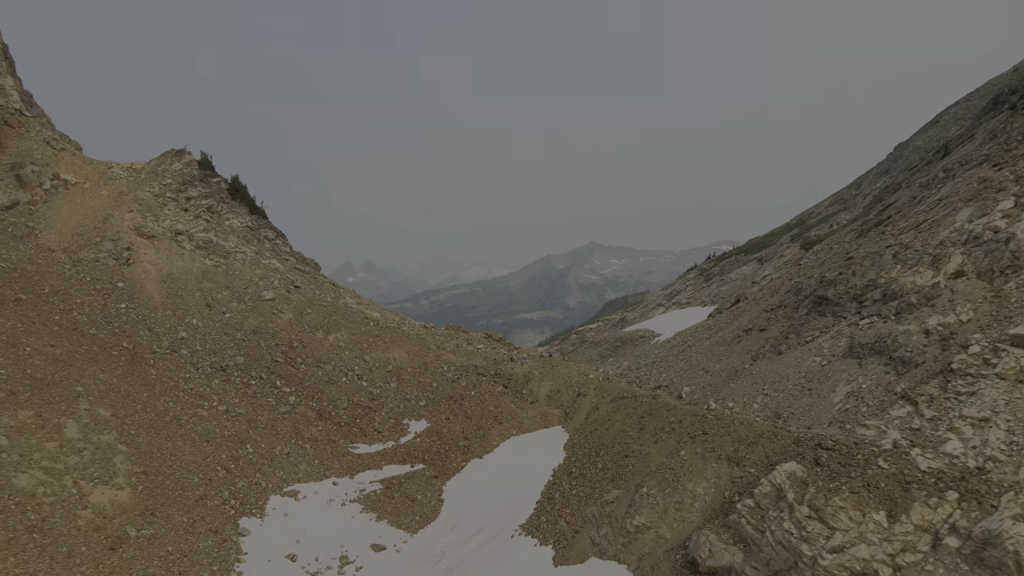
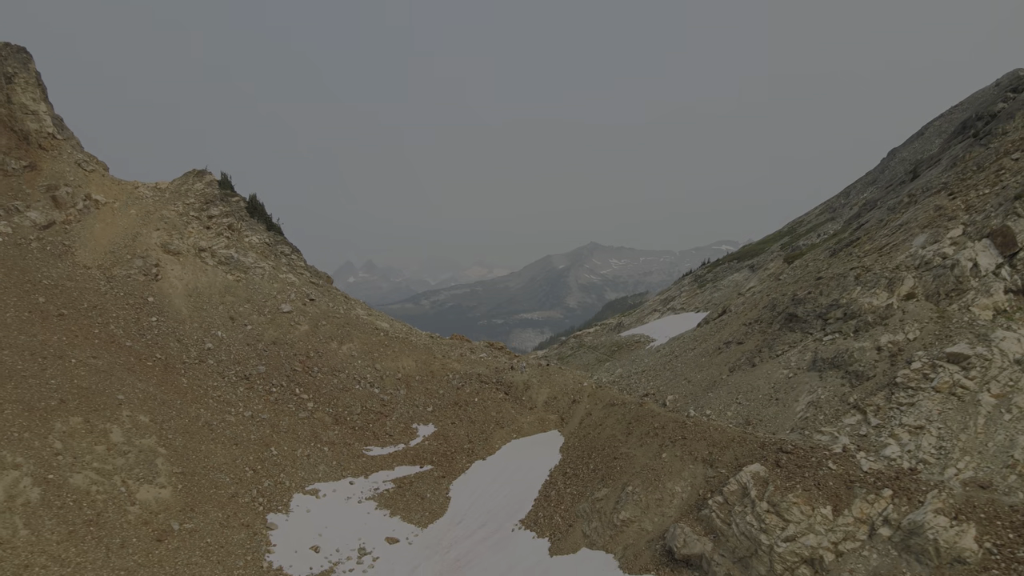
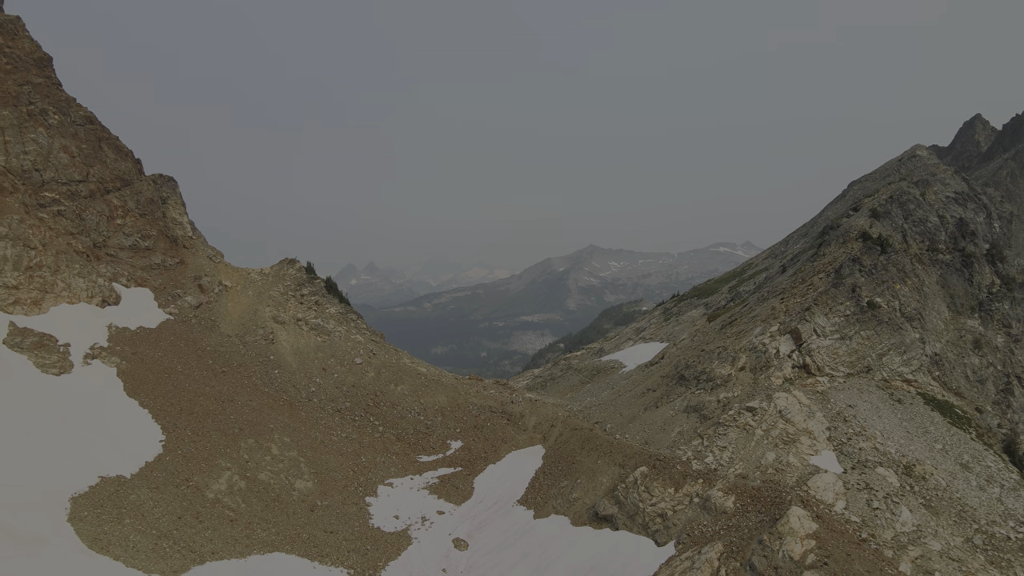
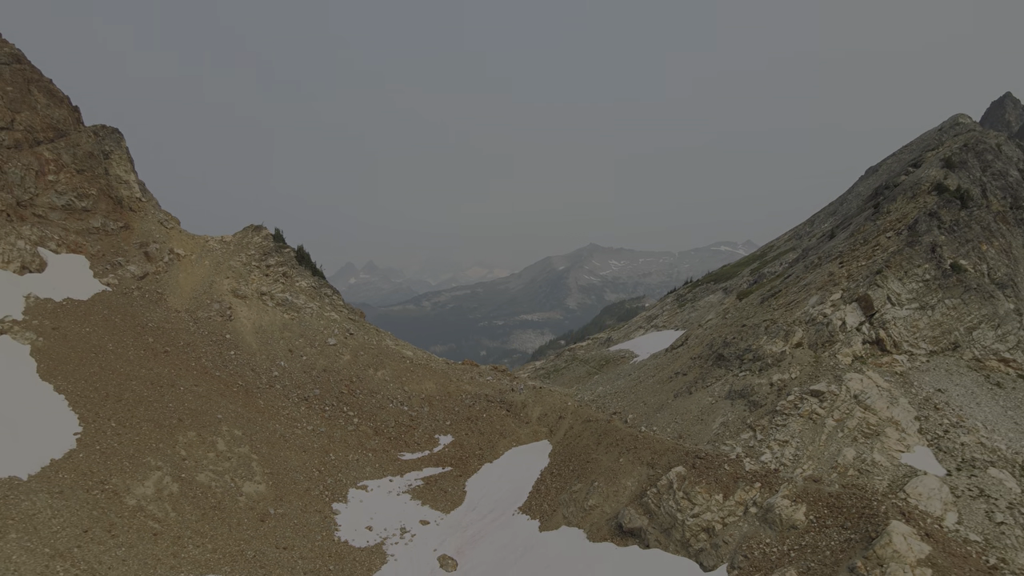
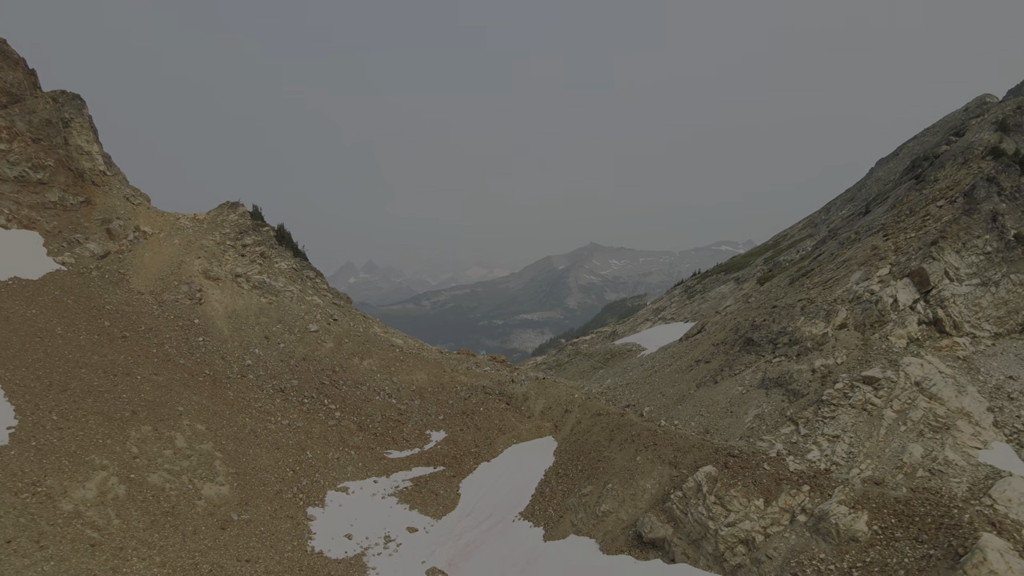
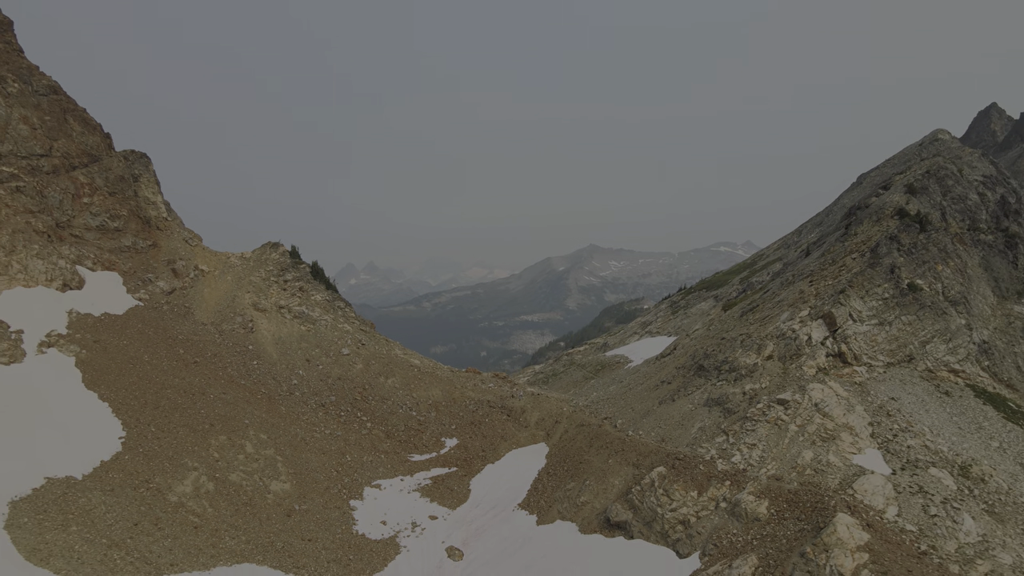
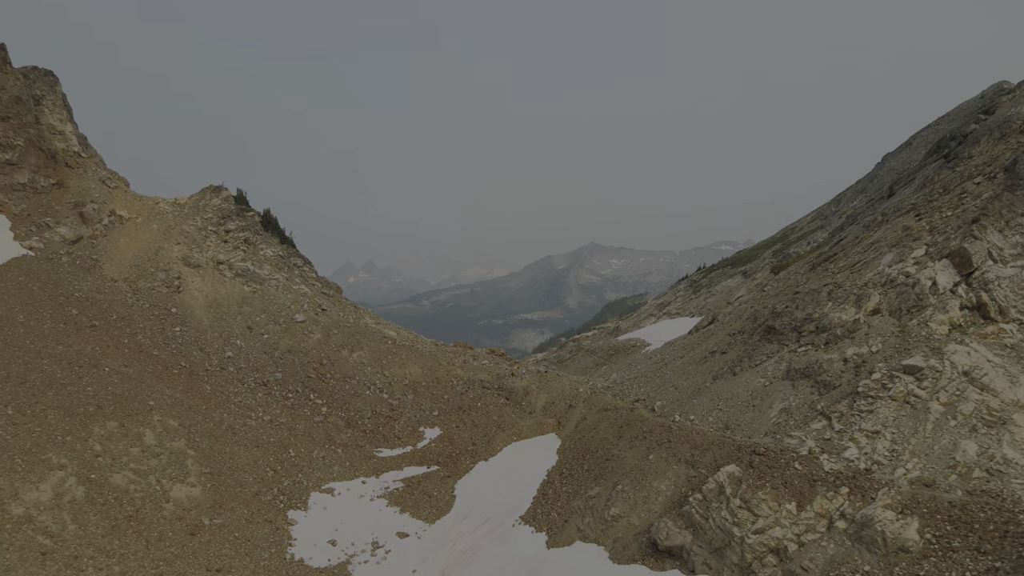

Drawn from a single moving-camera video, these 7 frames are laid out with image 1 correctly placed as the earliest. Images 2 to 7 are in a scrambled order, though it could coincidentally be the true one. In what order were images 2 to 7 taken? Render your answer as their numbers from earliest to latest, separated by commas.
2, 7, 5, 4, 6, 3
